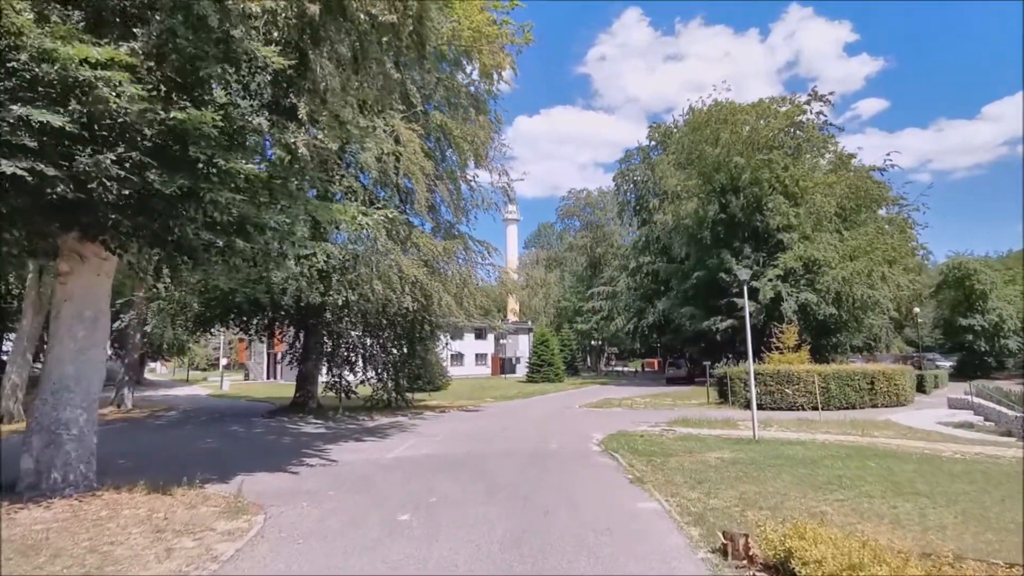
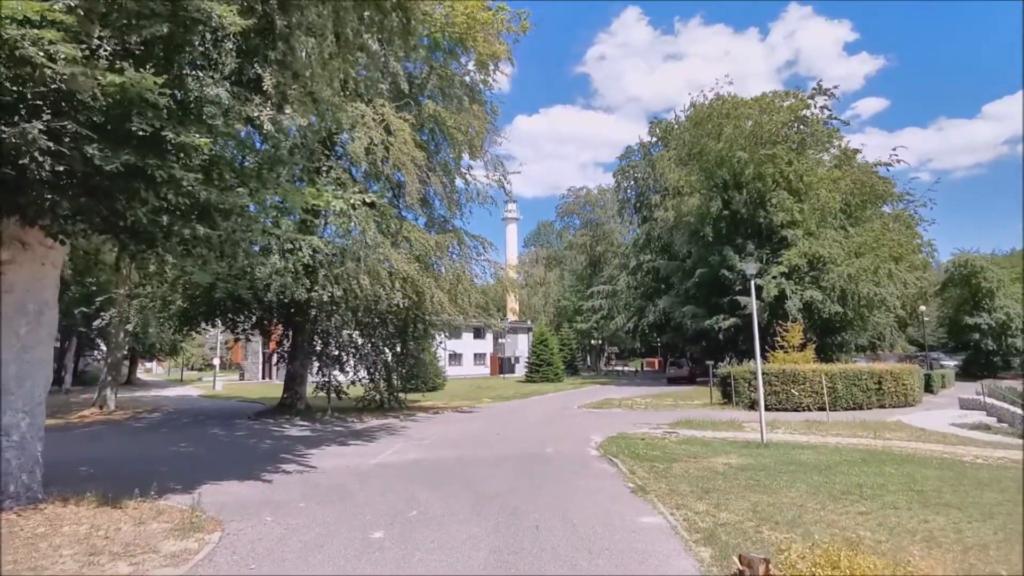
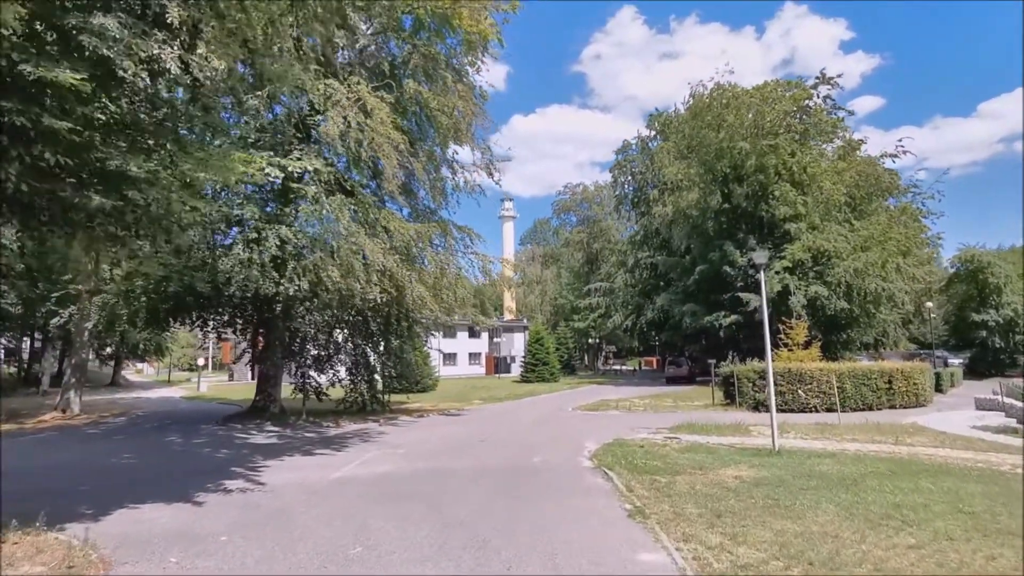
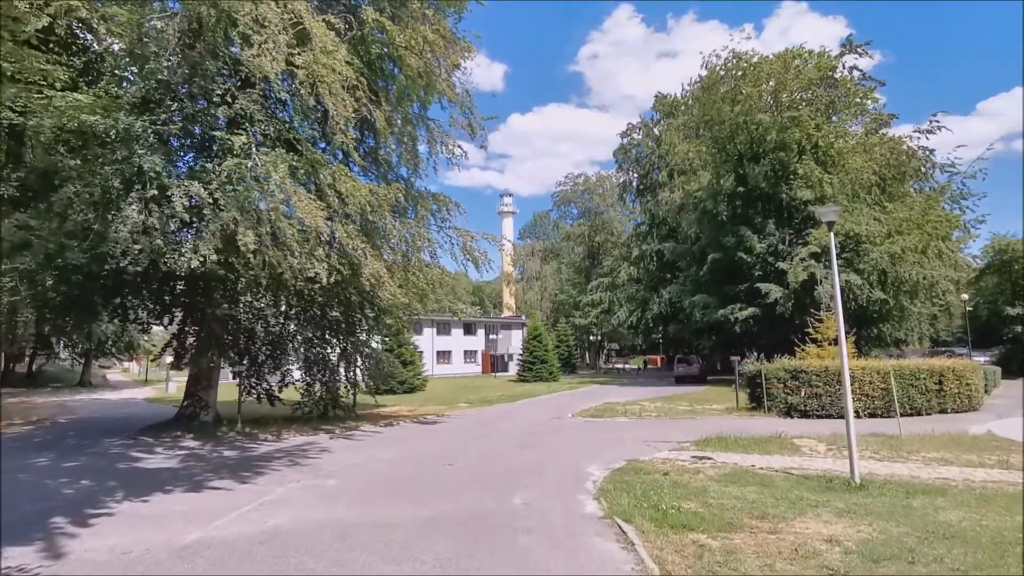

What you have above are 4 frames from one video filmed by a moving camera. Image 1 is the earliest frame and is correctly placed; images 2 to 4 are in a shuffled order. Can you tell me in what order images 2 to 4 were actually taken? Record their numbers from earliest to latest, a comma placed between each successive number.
2, 3, 4
